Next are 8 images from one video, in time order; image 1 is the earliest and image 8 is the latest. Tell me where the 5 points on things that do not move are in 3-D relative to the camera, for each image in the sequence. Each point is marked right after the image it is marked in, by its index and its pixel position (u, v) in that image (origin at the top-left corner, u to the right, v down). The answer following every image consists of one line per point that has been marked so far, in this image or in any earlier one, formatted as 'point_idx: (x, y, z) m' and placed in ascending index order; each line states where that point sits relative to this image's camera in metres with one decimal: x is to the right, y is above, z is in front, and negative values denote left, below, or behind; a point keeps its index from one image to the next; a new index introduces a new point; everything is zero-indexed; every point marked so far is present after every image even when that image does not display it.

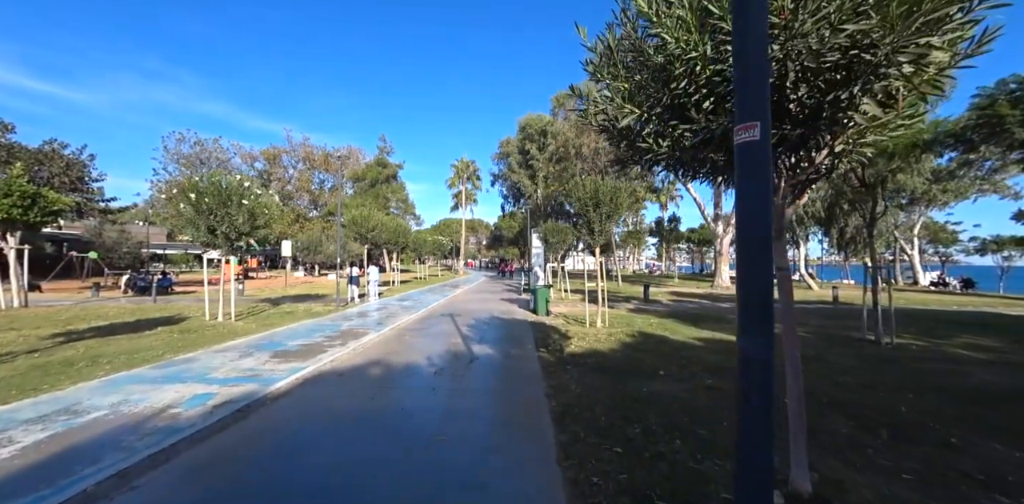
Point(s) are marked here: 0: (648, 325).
0: (+4.4, -2.4, +11.6) m
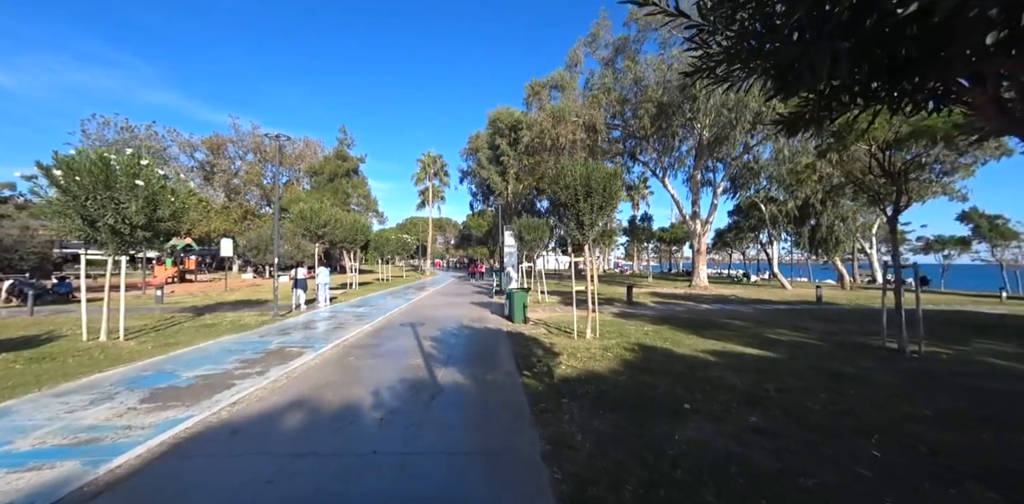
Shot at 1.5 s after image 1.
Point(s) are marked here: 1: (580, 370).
0: (+3.7, -2.4, +10.1) m
1: (+1.4, -2.4, +7.2) m
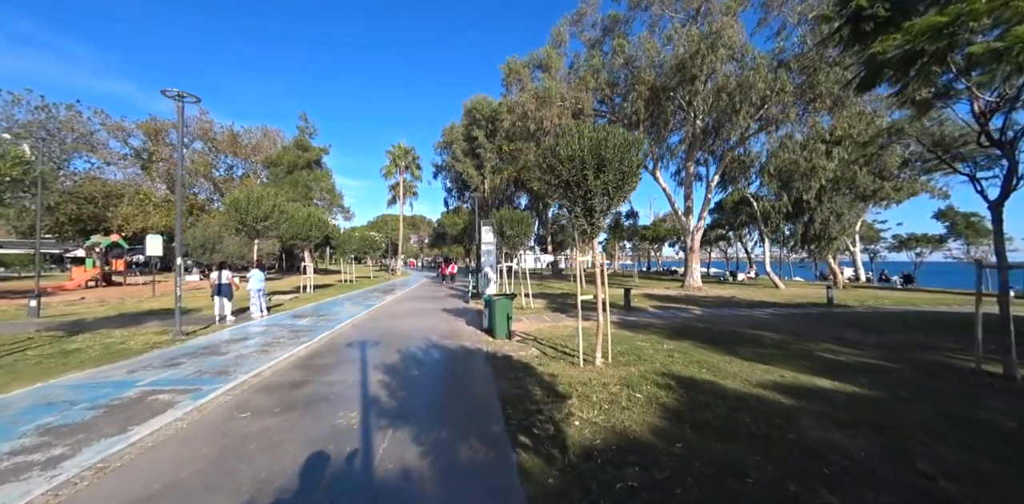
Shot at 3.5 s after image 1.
0: (+3.4, -2.3, +7.6) m
1: (+1.2, -2.3, +4.7) m
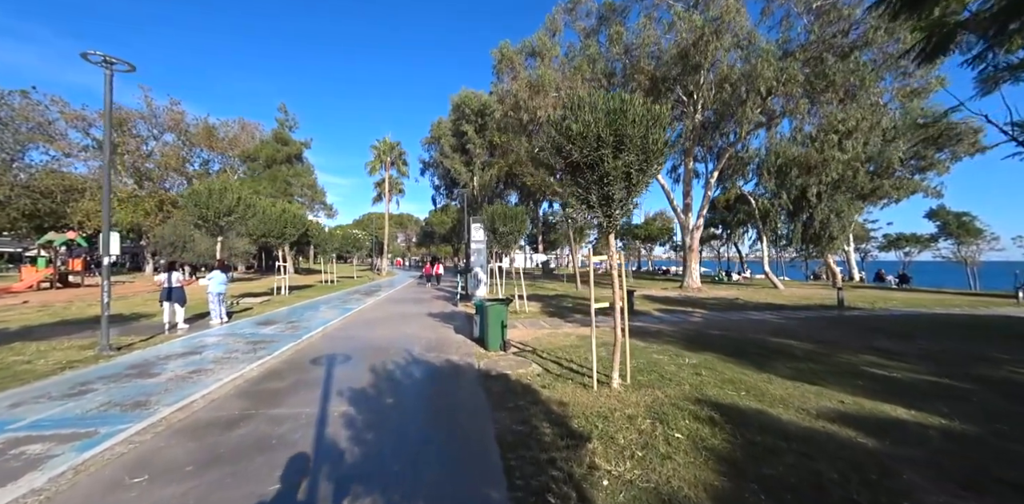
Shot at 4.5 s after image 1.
0: (+3.3, -2.3, +6.4) m
1: (+1.3, -2.3, +3.3) m
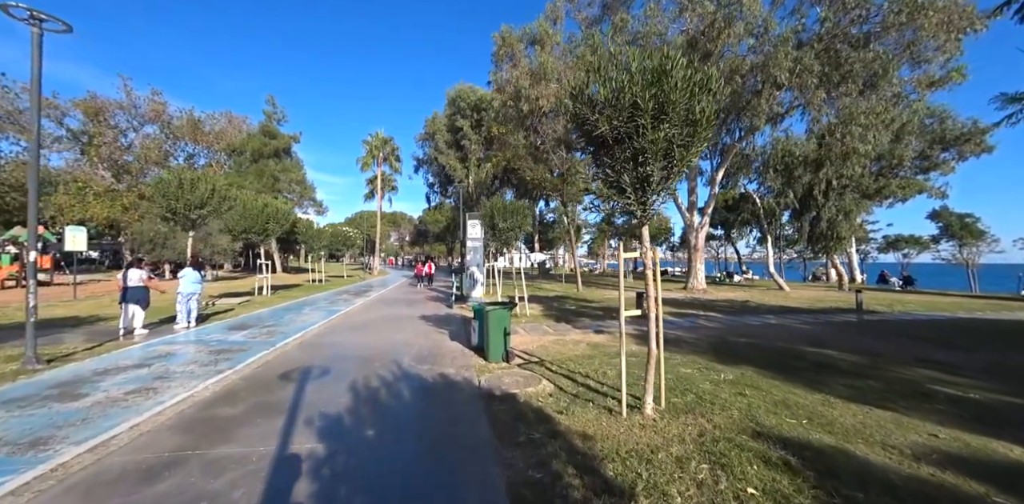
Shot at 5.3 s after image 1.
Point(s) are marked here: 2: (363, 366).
0: (+3.5, -2.2, +5.3) m
1: (+1.5, -2.2, +2.2) m
2: (-3.1, -2.4, +7.4) m
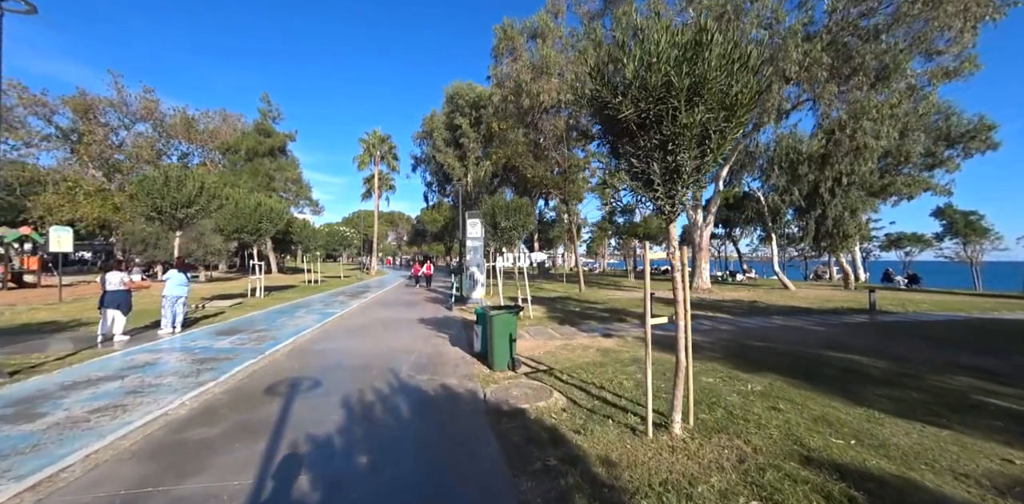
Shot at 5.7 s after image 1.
0: (+3.6, -2.2, +4.8) m
1: (+1.6, -2.2, +1.7) m
2: (-2.9, -2.4, +6.8) m
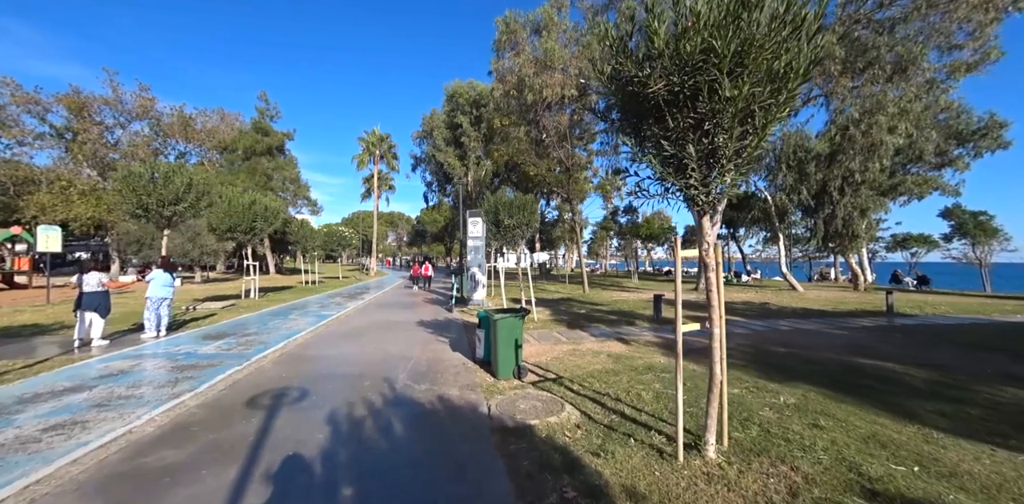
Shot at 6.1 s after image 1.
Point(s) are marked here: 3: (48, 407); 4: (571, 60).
0: (+3.7, -2.2, +4.2) m
1: (+1.7, -2.2, +1.1) m
2: (-2.8, -2.3, +6.2) m
3: (-6.7, -2.2, +5.1) m
4: (+3.0, +10.0, +18.6) m
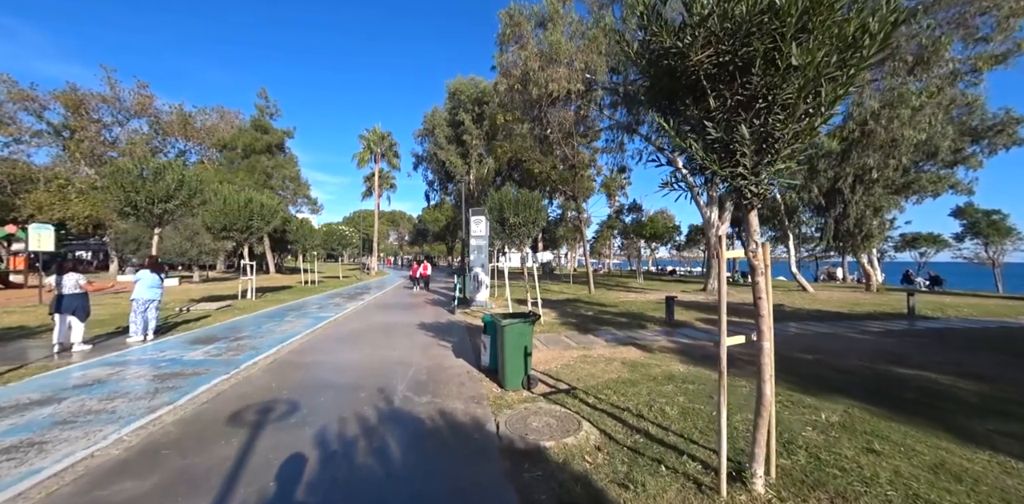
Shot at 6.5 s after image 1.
0: (+3.9, -2.2, +3.6) m
1: (+1.9, -2.2, +0.6) m
2: (-2.7, -2.3, +5.7) m
3: (-6.5, -2.2, +4.6) m
4: (+3.2, +10.0, +18.0) m
